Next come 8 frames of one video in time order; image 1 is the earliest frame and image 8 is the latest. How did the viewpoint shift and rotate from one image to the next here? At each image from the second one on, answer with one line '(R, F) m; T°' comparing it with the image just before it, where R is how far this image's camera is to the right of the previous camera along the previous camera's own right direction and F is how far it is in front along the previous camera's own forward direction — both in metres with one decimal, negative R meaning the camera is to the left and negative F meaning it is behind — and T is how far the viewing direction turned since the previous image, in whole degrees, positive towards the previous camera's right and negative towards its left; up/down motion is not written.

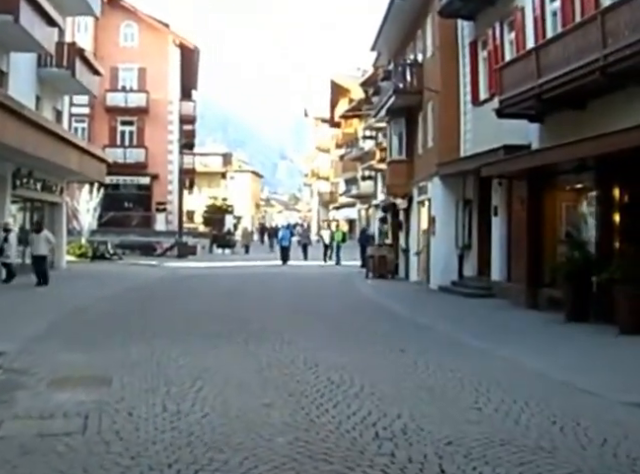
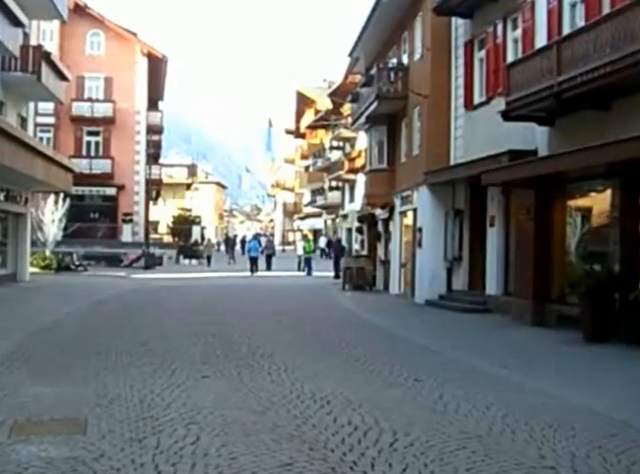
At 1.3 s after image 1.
(-0.4, +1.4) m; +2°
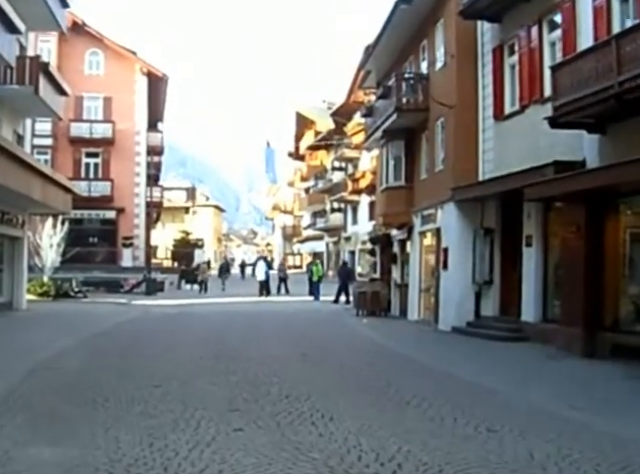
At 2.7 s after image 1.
(-0.5, +1.6) m; 0°
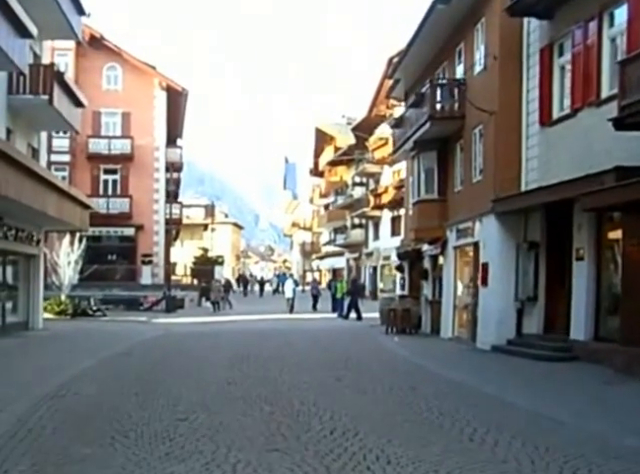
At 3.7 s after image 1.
(-0.3, +1.3) m; -1°
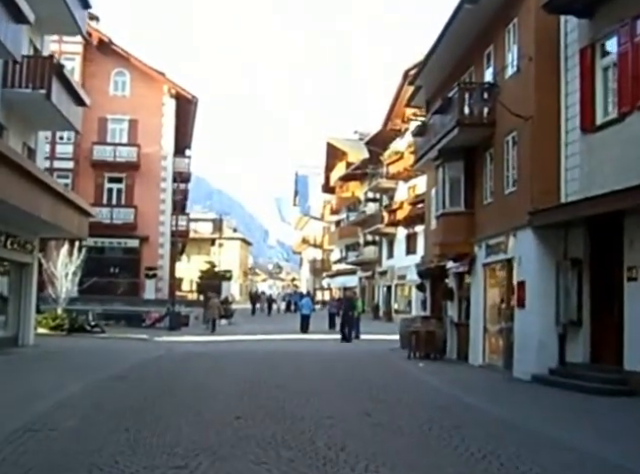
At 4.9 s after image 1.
(-0.3, +2.2) m; 0°
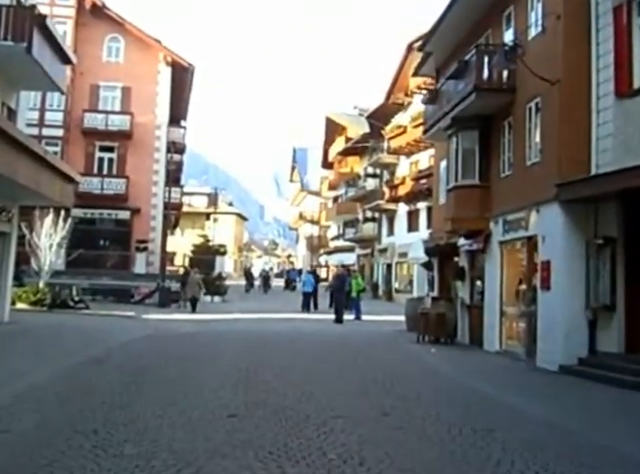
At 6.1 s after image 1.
(-0.2, +1.9) m; 0°
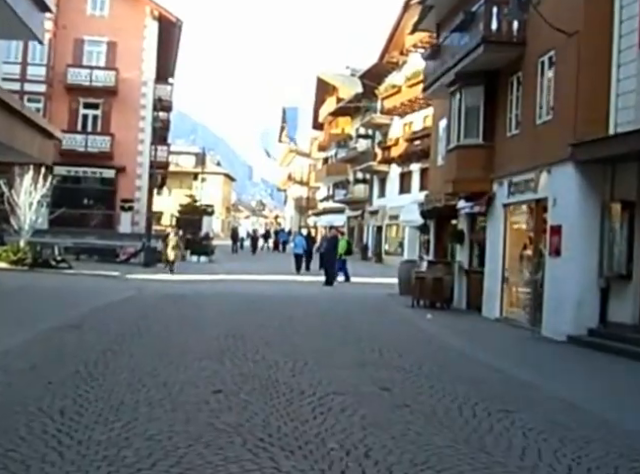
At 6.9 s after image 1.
(-0.1, +1.1) m; +1°
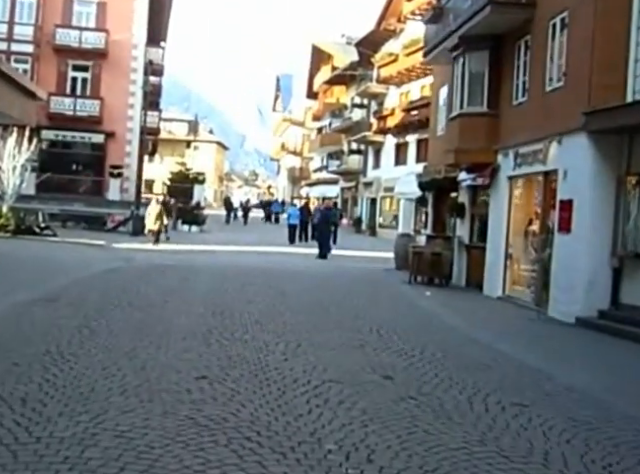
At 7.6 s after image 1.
(-0.1, +1.0) m; +1°
